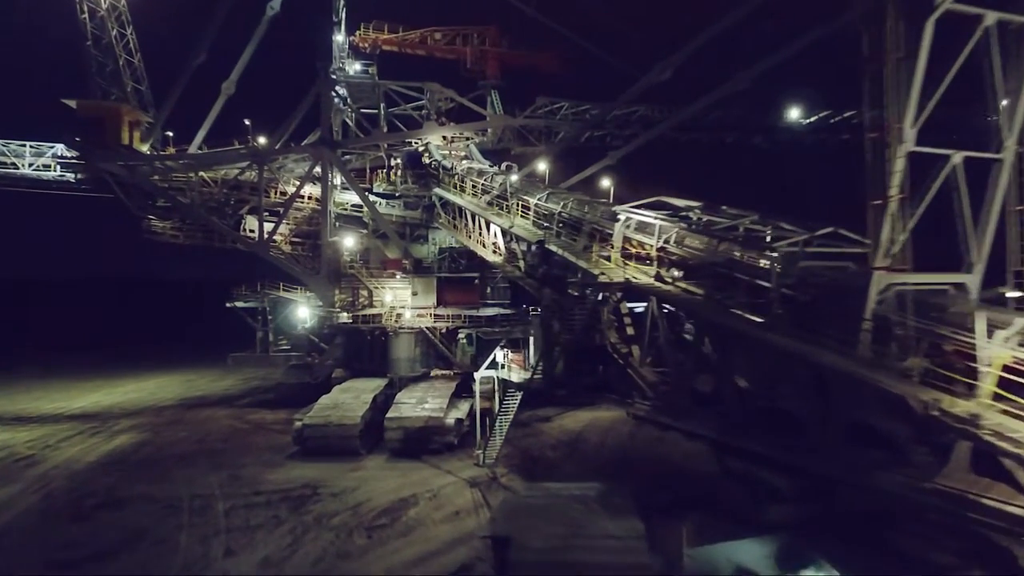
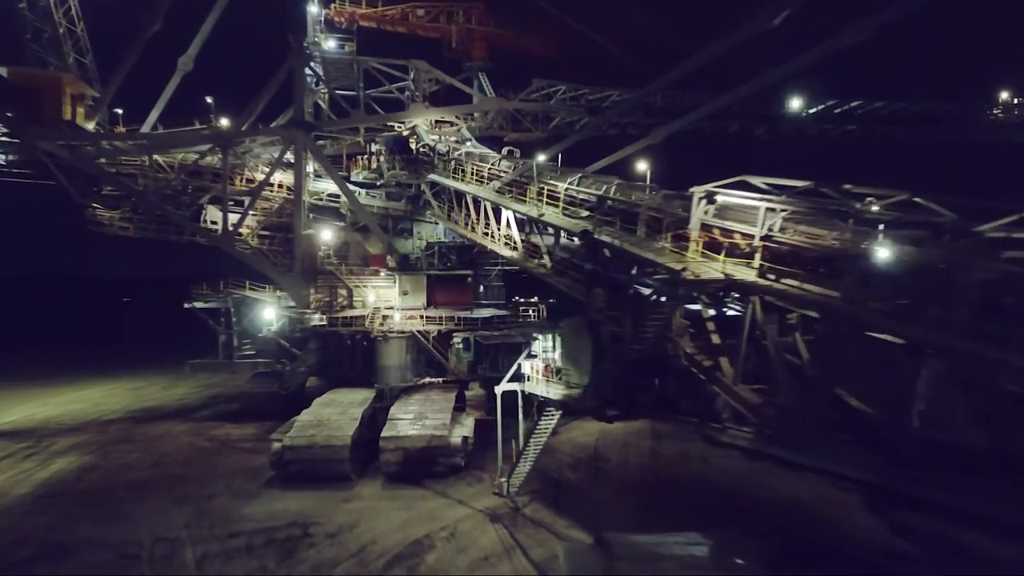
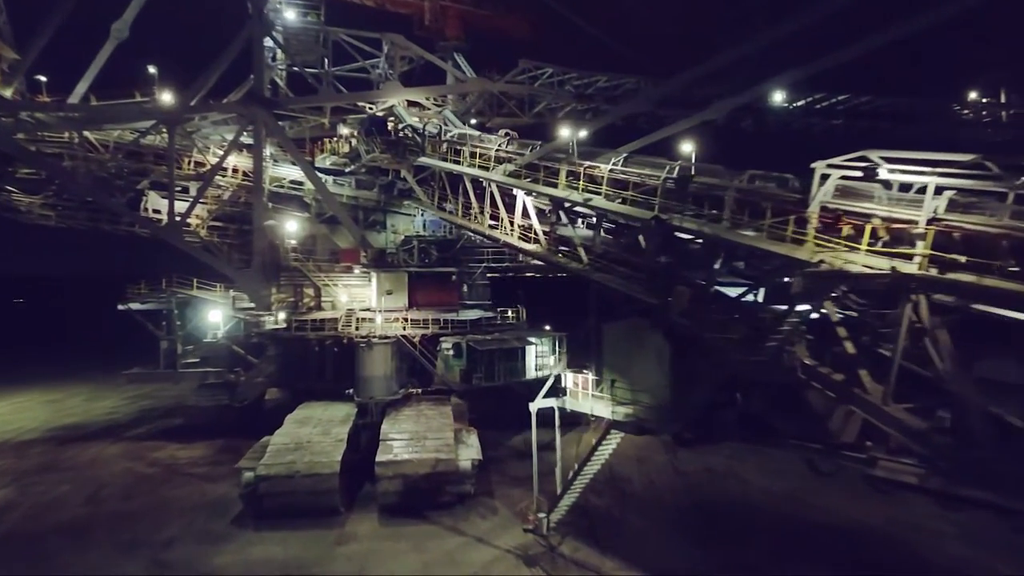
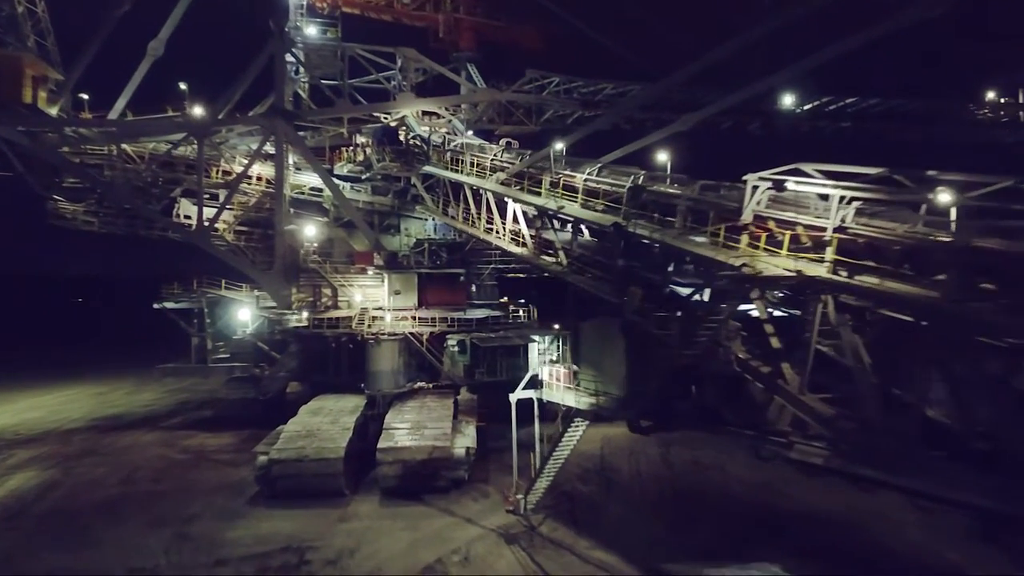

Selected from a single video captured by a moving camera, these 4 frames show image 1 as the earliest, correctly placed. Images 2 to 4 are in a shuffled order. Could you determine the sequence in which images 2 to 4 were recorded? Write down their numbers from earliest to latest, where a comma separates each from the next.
2, 4, 3
